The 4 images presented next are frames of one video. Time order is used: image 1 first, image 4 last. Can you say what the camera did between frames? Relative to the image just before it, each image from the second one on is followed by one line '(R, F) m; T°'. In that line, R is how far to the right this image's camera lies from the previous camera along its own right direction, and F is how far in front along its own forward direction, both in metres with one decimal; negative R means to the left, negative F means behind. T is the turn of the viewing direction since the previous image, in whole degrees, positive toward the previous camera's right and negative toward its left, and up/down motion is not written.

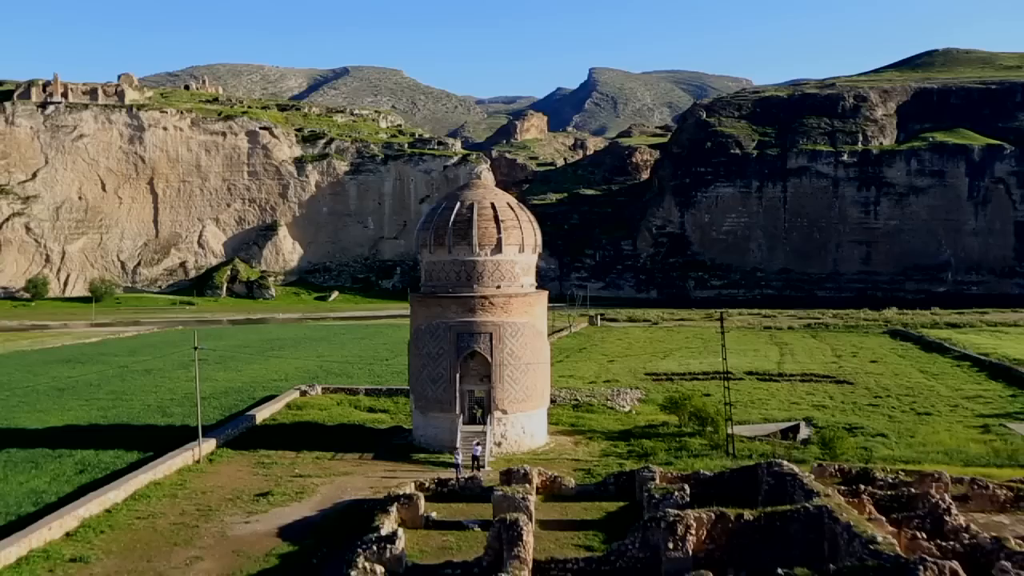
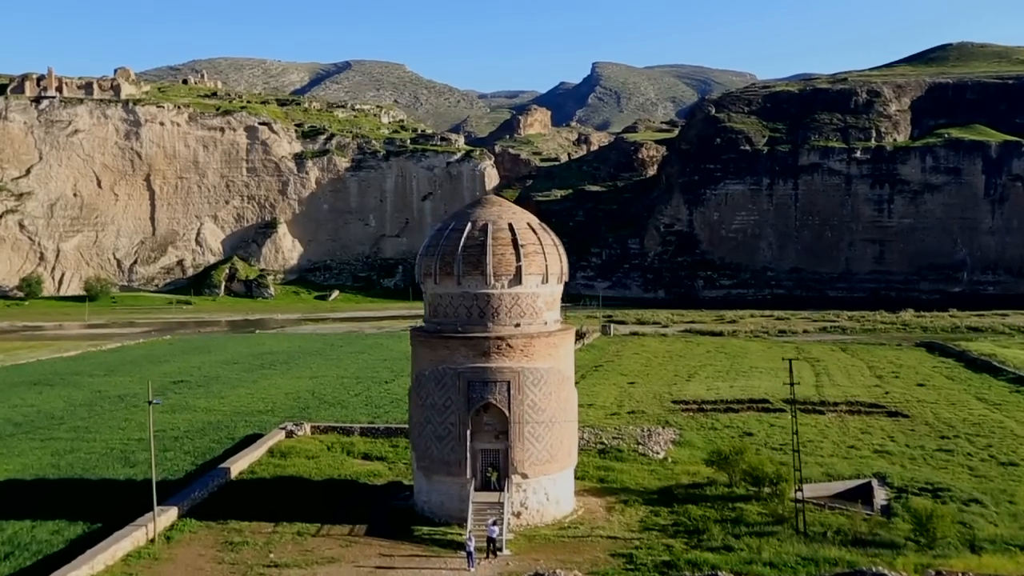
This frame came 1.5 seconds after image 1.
(-0.2, +2.0) m; 0°
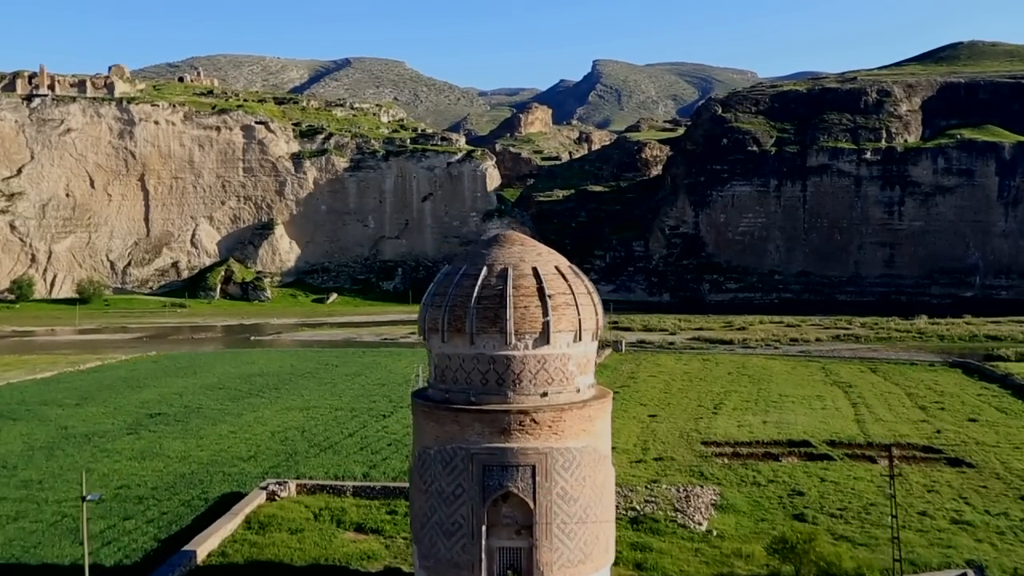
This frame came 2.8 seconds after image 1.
(-0.2, +1.8) m; 0°
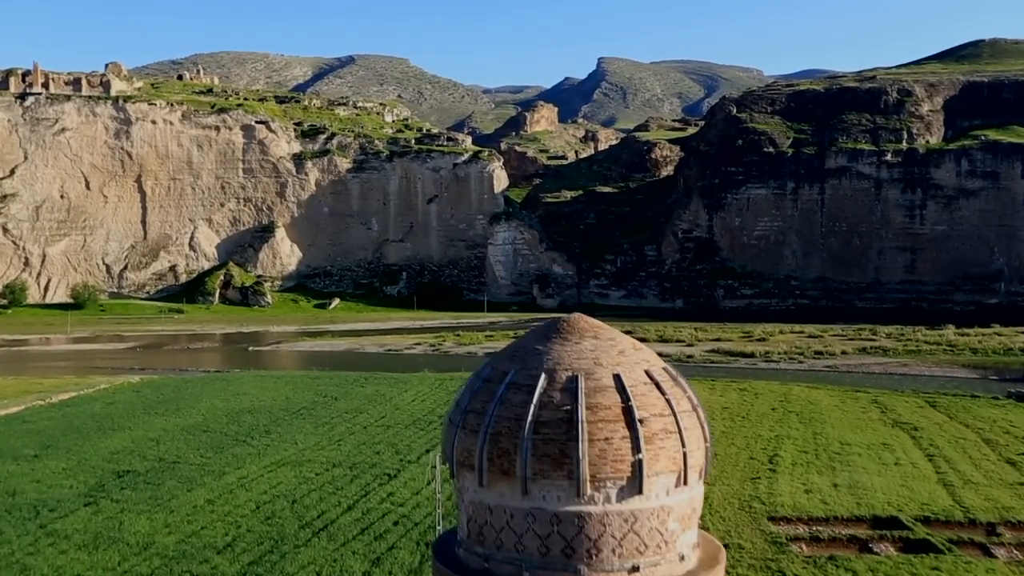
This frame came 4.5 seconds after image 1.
(-0.4, +2.6) m; 0°
